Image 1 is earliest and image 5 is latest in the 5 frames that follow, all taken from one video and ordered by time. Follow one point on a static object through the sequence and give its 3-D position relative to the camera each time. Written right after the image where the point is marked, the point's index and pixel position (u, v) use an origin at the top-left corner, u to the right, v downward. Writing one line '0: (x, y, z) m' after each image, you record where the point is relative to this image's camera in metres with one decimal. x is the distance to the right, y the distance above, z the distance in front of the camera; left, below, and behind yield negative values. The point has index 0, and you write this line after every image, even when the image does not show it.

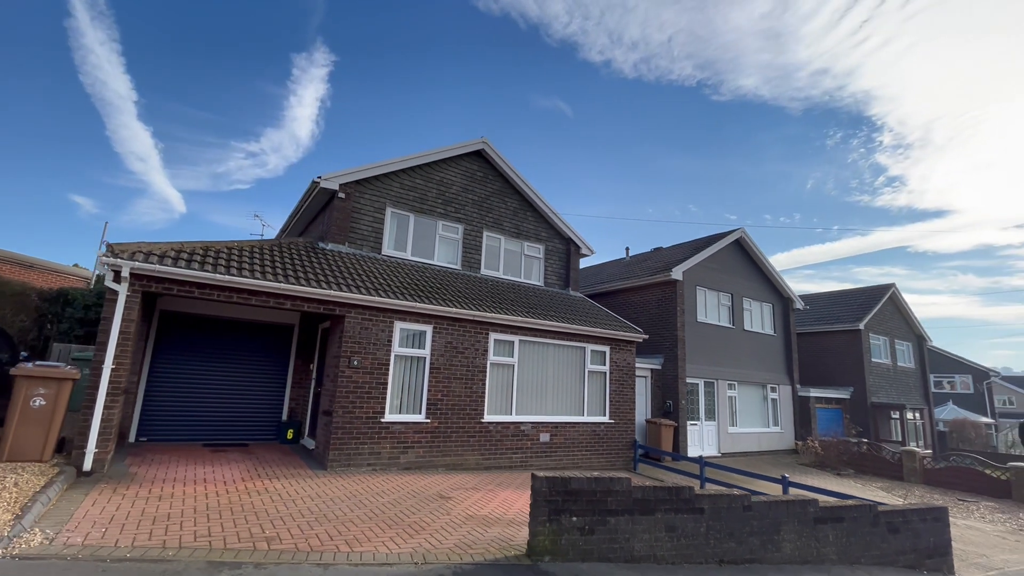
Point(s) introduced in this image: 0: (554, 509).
0: (+0.5, -2.3, +5.0) m
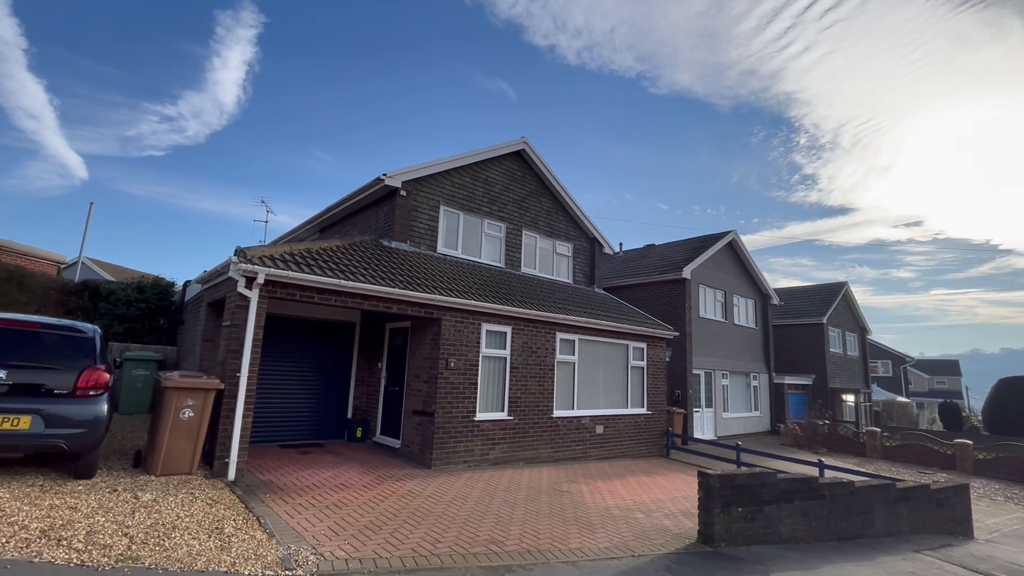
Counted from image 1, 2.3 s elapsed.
0: (+2.6, -2.6, +5.8) m
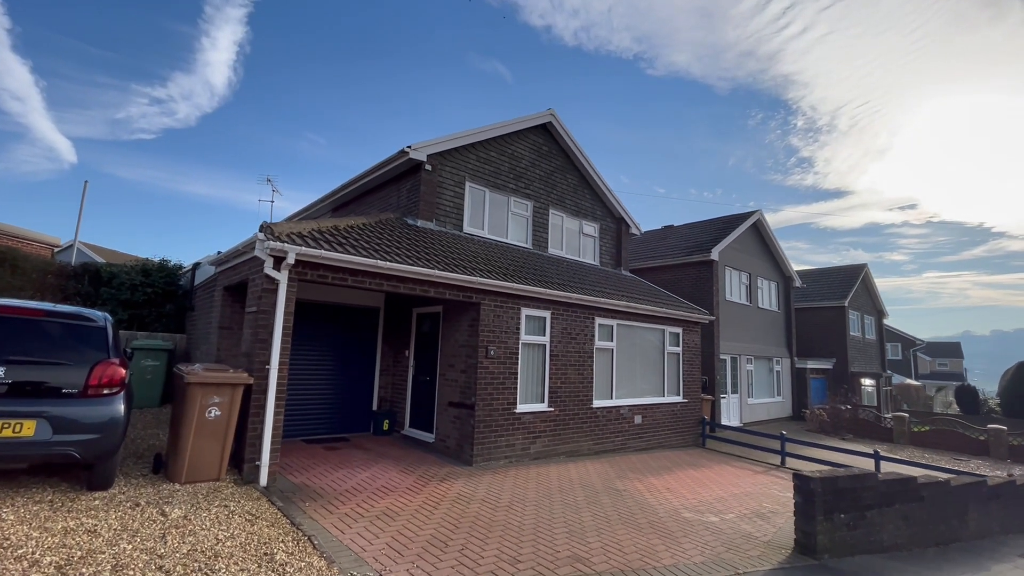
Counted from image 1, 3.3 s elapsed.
0: (+3.4, -2.4, +5.1) m
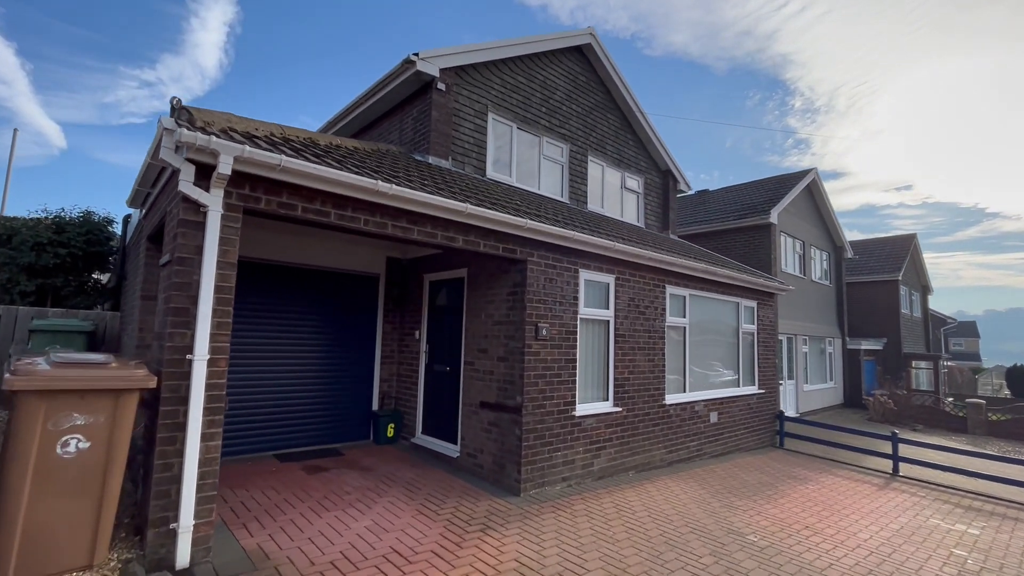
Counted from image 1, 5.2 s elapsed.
0: (+4.1, -1.8, +2.7) m
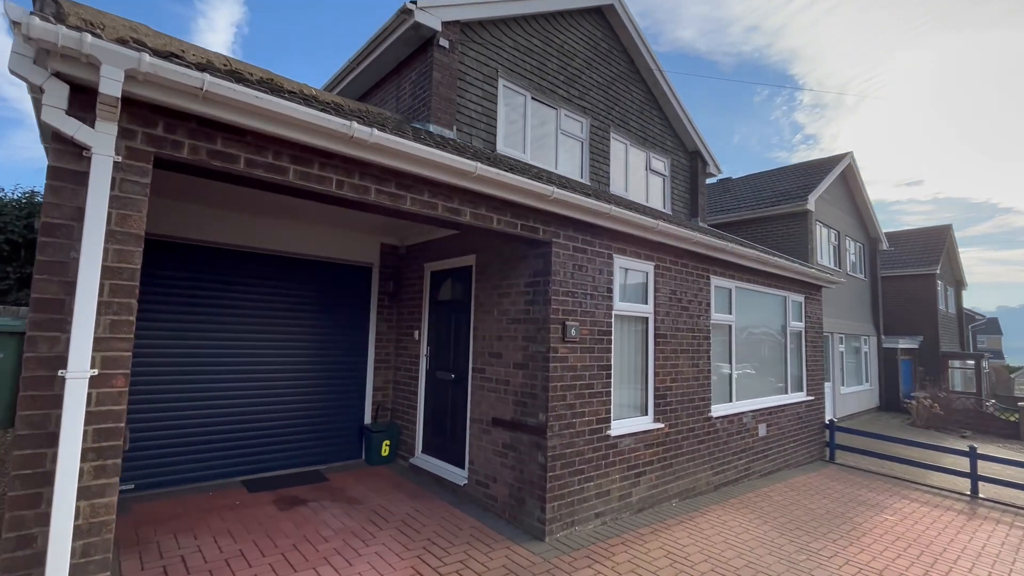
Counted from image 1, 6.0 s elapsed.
0: (+4.3, -1.7, +1.5) m
